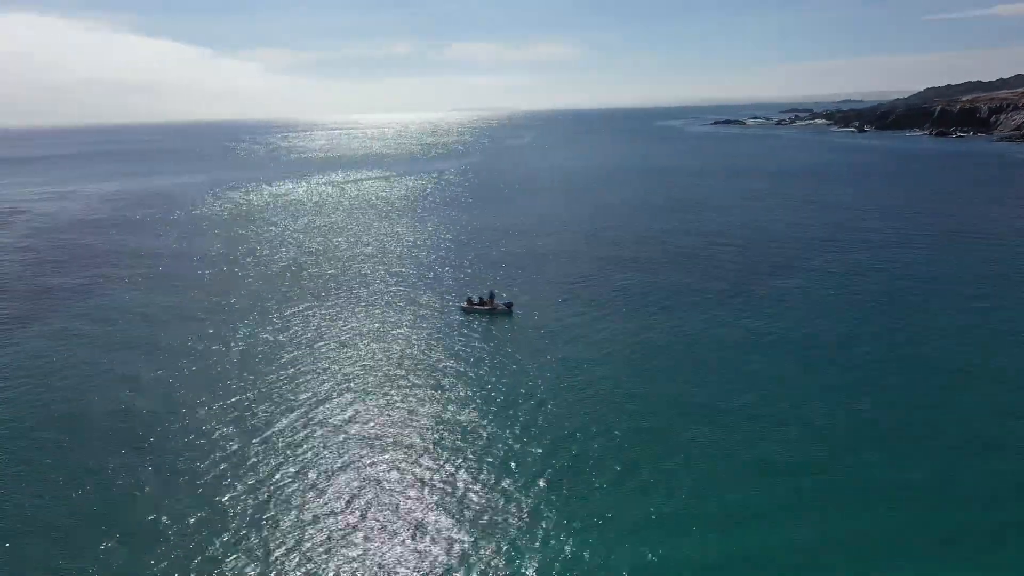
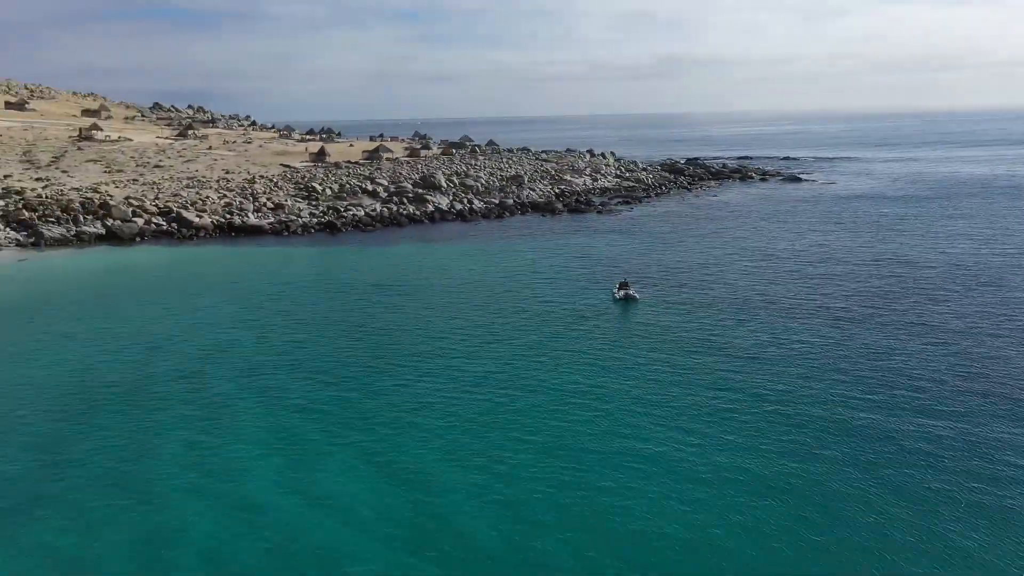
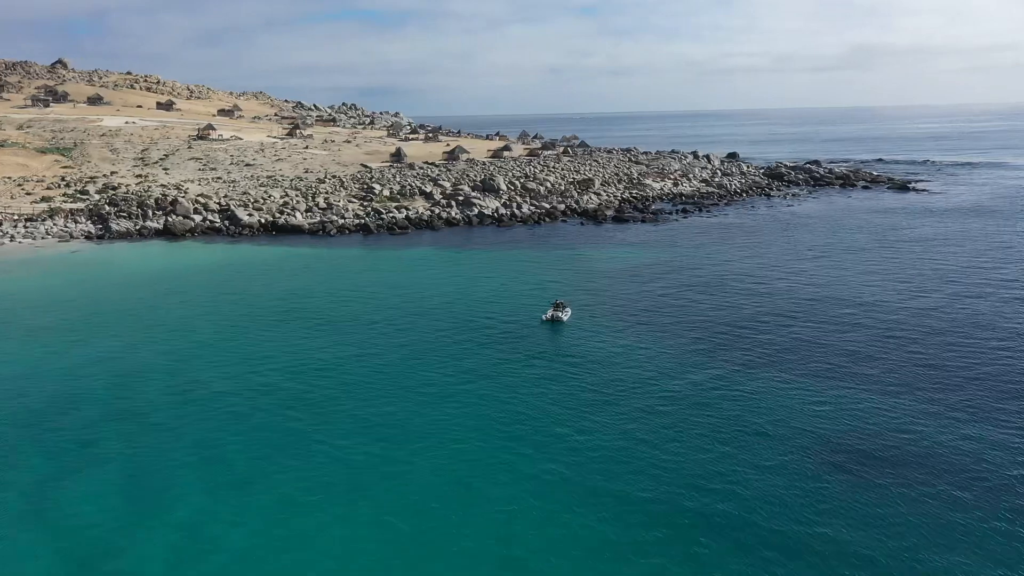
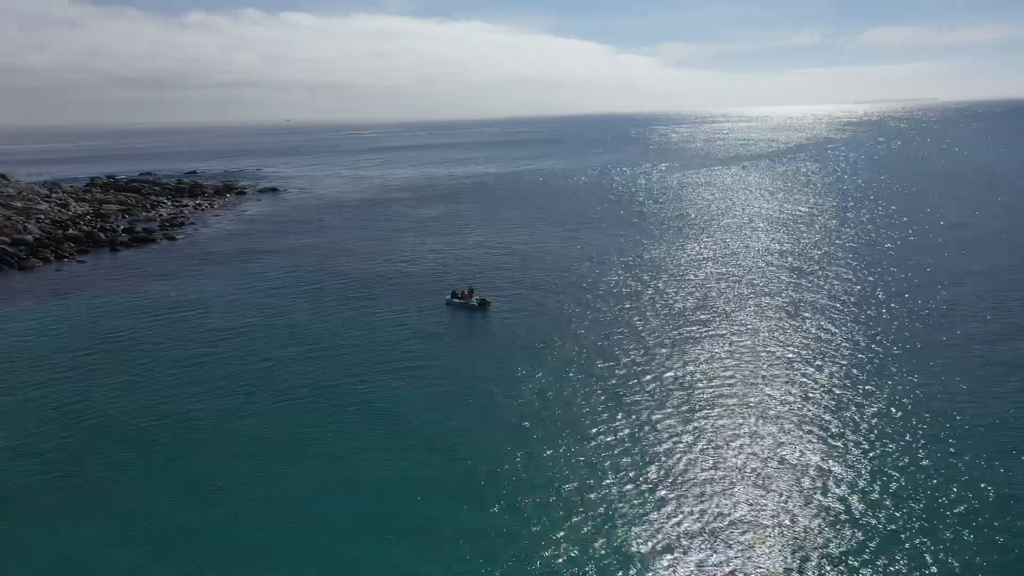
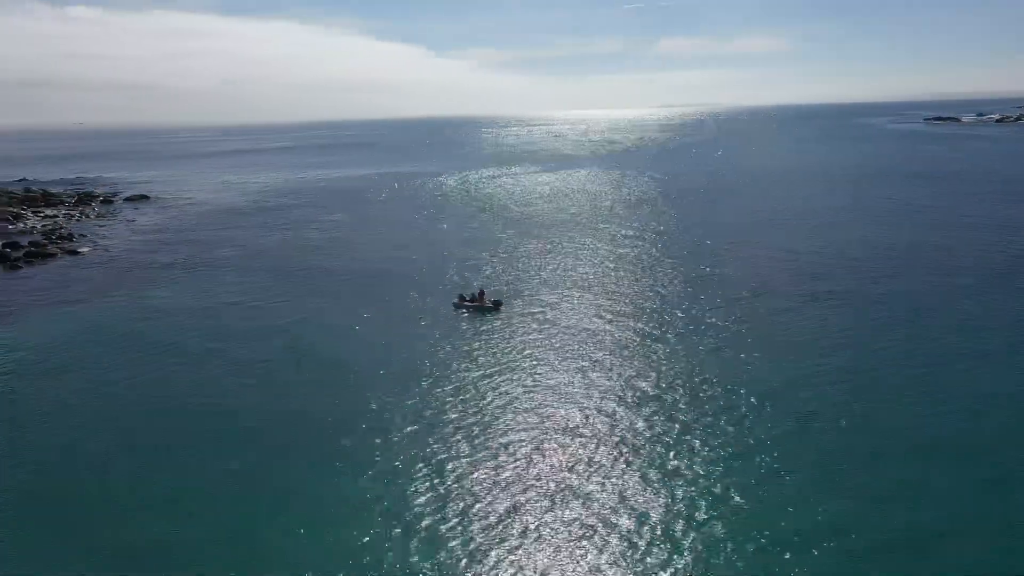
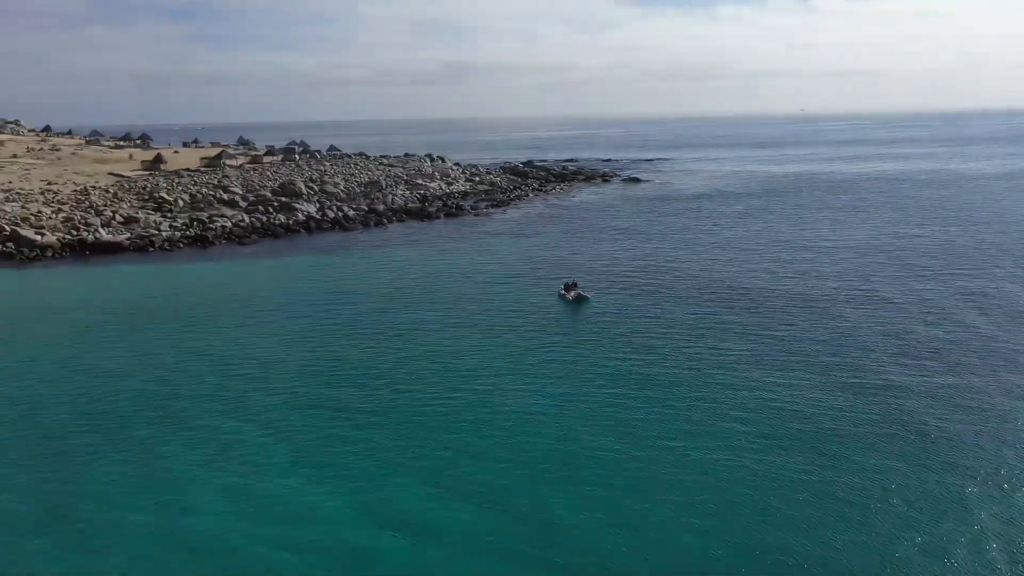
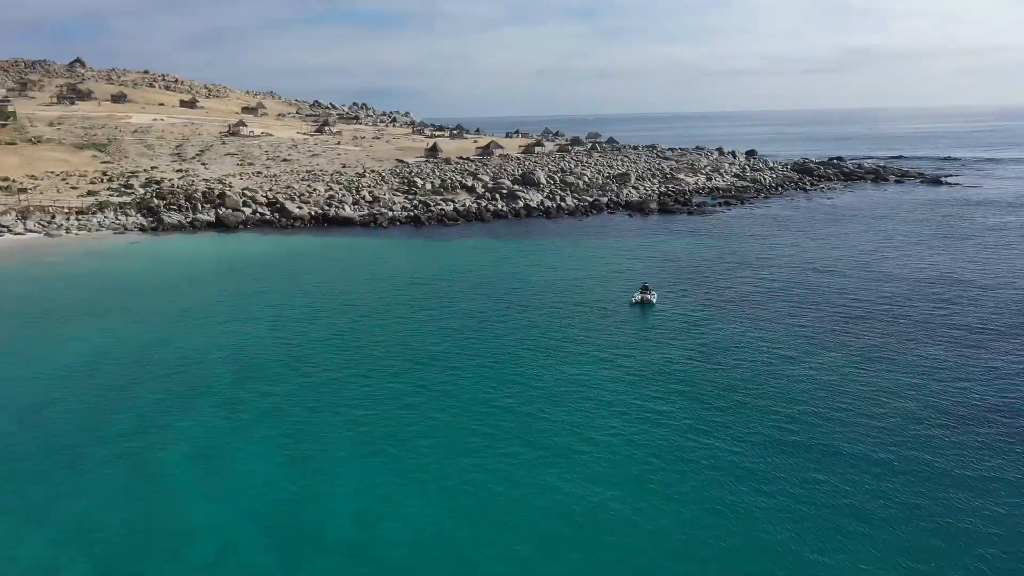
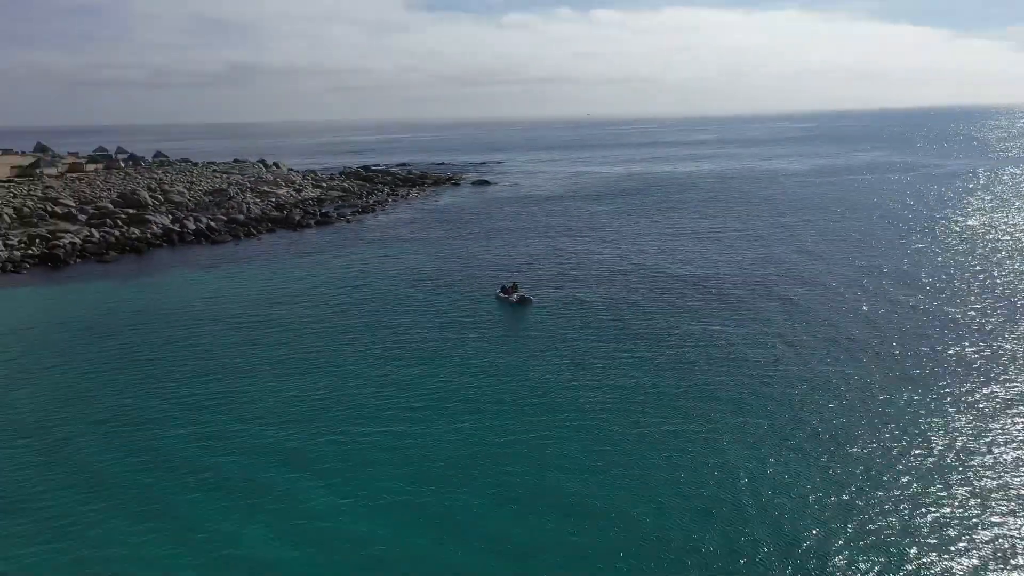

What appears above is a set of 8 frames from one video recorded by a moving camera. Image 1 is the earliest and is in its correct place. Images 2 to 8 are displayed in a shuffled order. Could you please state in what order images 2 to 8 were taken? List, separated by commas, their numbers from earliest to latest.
5, 4, 8, 6, 2, 7, 3
